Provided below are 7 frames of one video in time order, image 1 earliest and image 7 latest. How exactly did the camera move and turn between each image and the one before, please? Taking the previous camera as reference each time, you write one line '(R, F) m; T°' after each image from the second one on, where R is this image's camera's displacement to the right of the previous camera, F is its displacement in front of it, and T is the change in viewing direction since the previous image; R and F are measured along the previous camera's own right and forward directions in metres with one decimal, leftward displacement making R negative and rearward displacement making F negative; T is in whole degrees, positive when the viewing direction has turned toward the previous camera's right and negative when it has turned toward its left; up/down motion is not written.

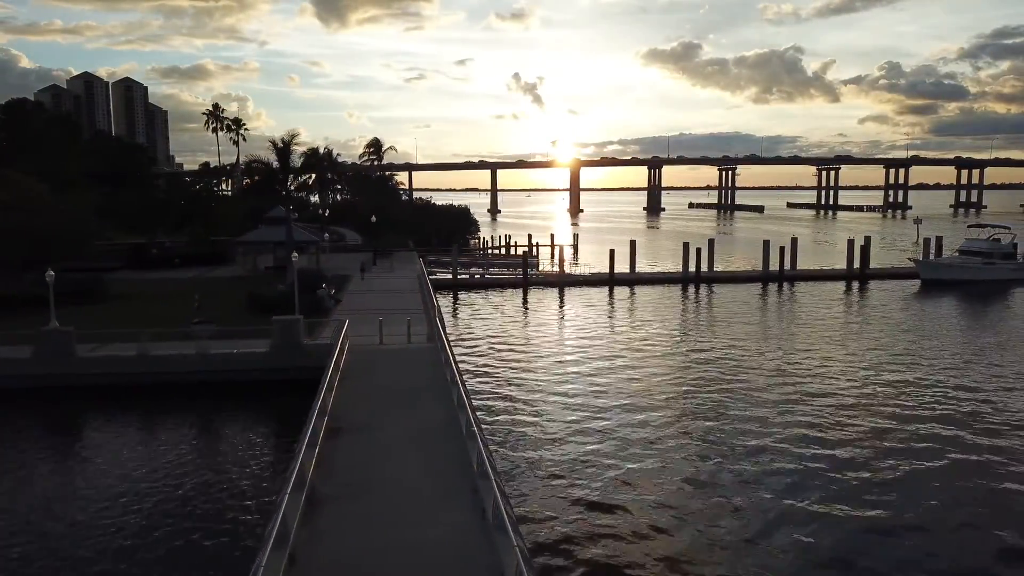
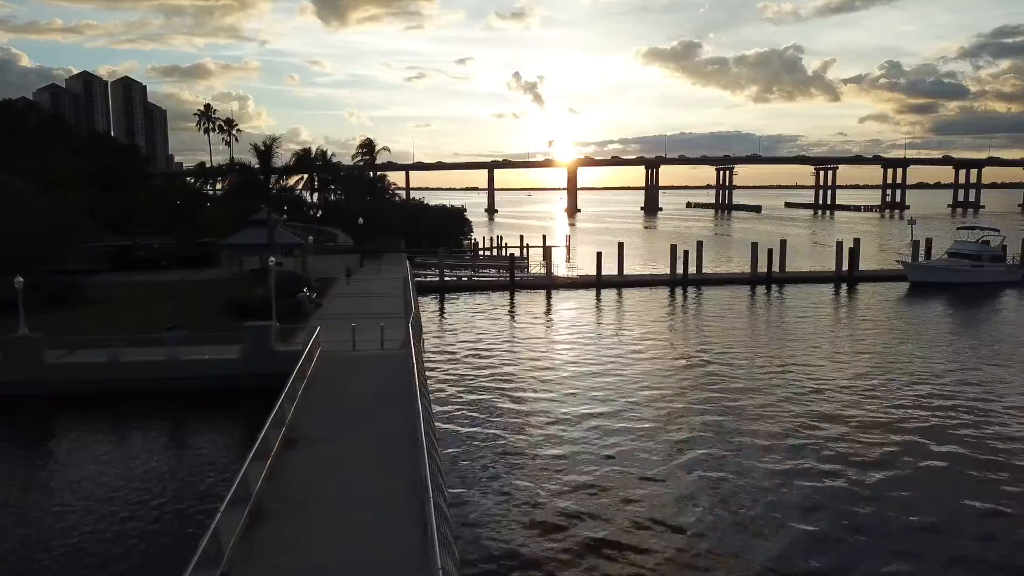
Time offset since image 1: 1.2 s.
(+0.6, +0.1) m; 0°
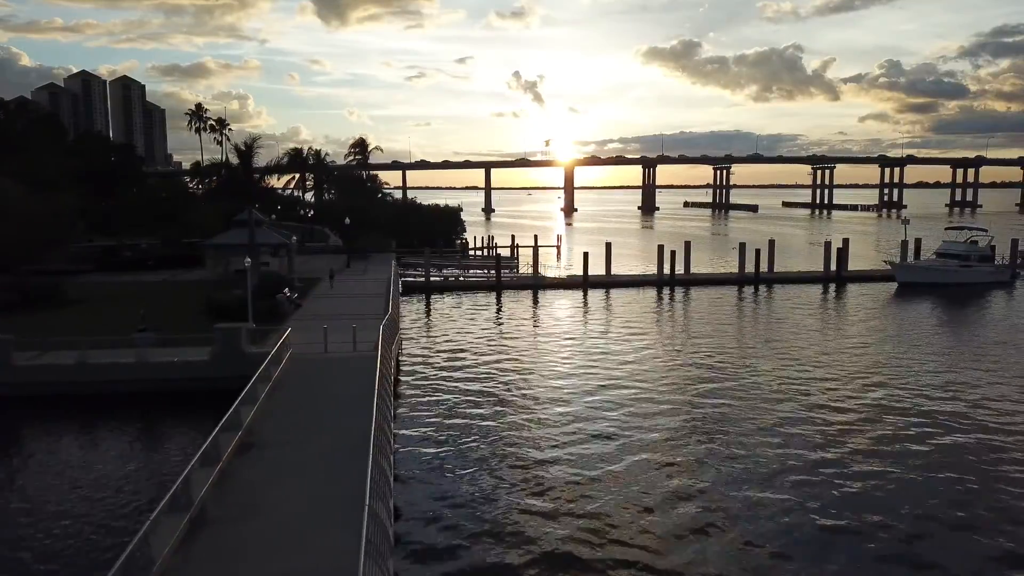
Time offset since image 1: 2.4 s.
(+0.6, +0.1) m; 0°
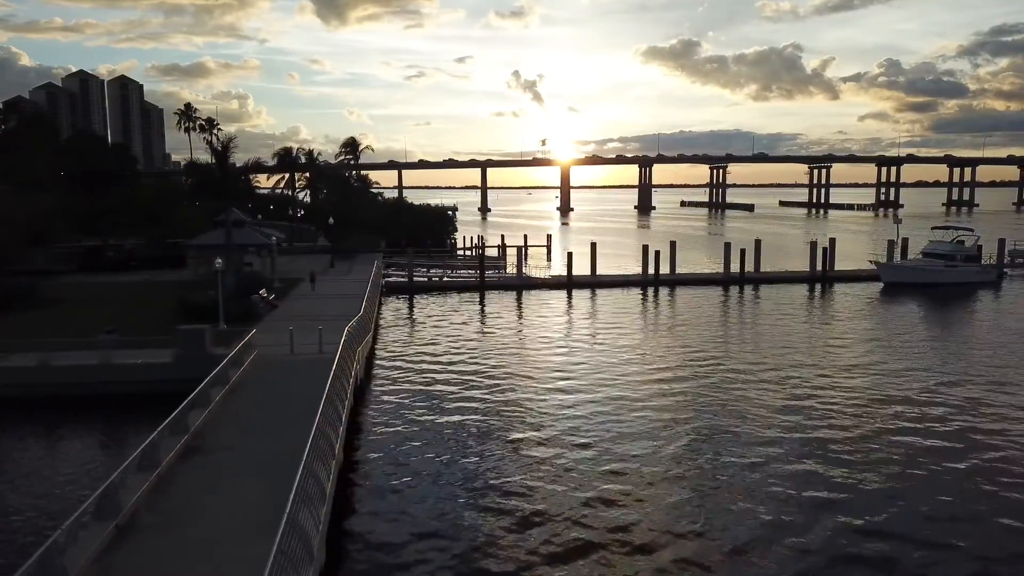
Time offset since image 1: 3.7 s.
(+0.7, +0.2) m; 0°
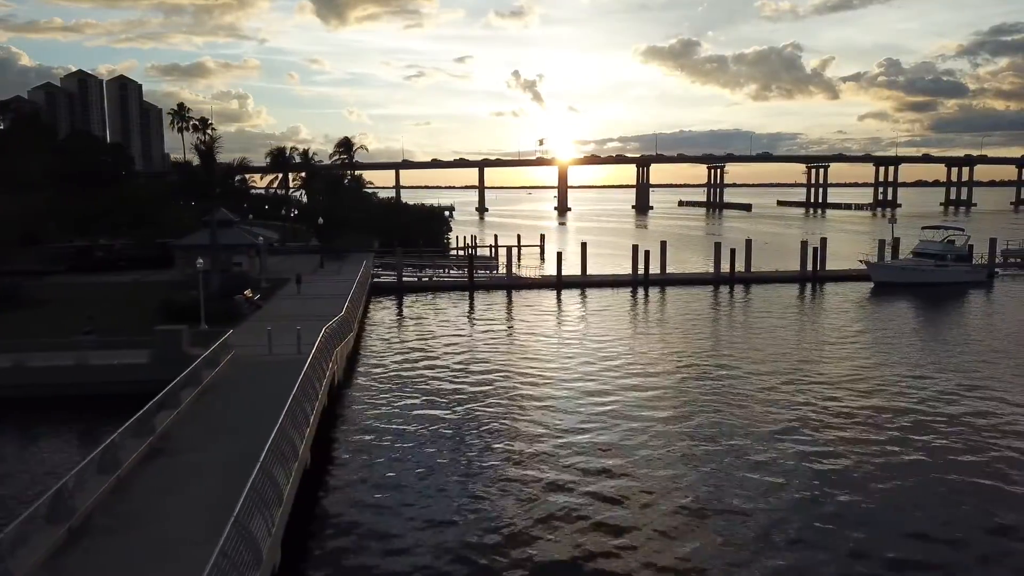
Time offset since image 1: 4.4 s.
(+0.4, +0.1) m; 0°
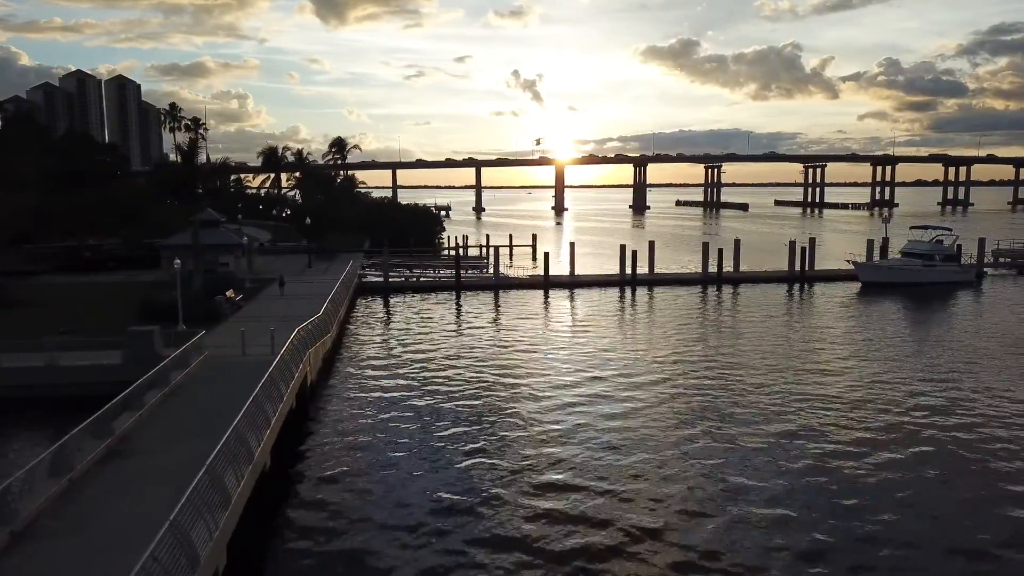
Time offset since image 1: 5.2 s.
(+0.5, +0.1) m; 0°
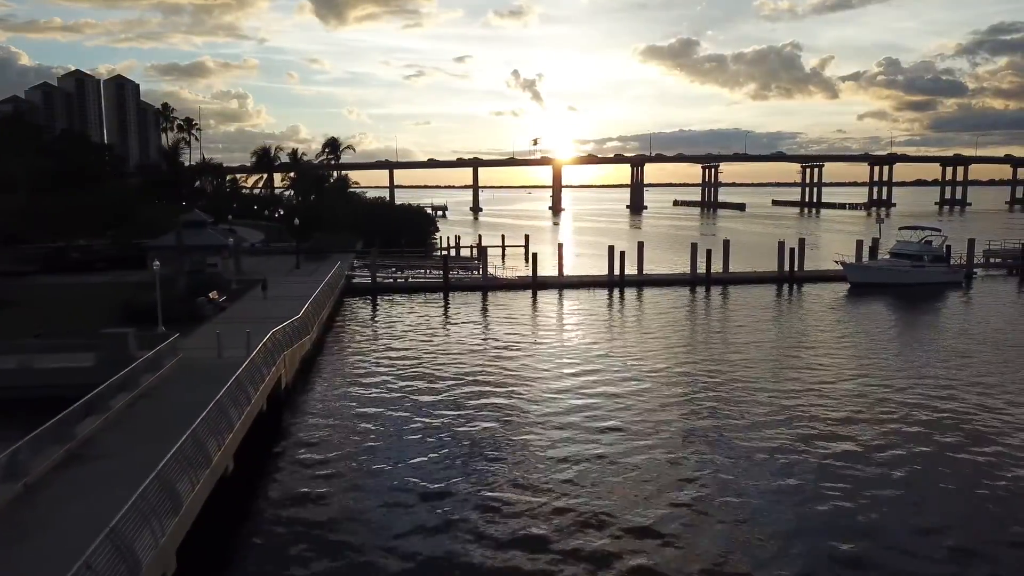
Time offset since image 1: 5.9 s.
(+0.5, 0.0) m; 0°
